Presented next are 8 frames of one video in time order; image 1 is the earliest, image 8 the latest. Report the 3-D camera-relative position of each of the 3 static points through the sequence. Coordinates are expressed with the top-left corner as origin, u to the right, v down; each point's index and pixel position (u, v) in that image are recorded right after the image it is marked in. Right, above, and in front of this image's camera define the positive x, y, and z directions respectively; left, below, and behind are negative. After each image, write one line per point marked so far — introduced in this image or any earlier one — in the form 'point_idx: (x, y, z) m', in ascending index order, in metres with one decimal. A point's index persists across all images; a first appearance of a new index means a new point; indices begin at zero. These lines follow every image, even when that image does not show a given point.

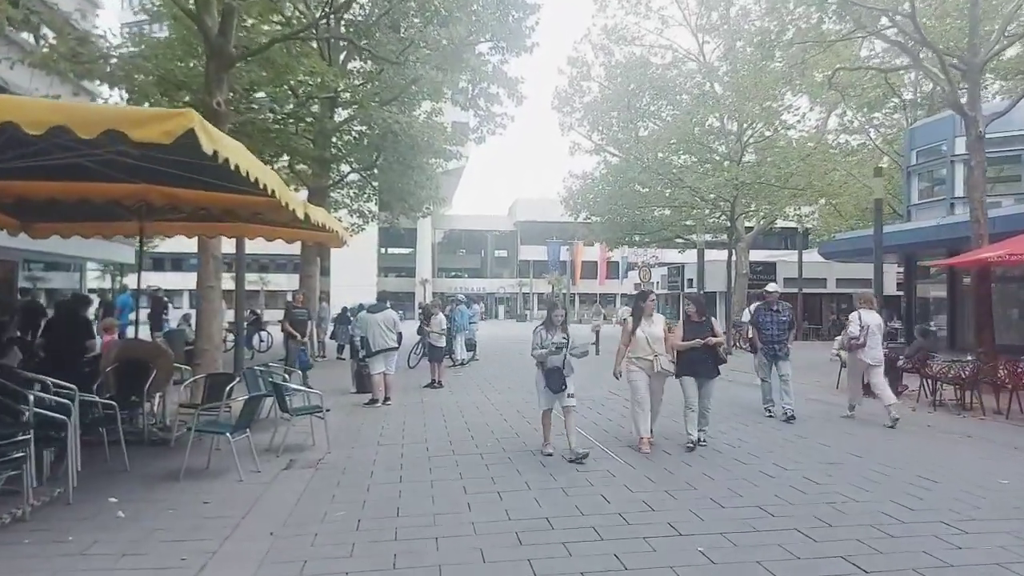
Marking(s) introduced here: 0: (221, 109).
0: (-4.8, +3.0, +11.7) m
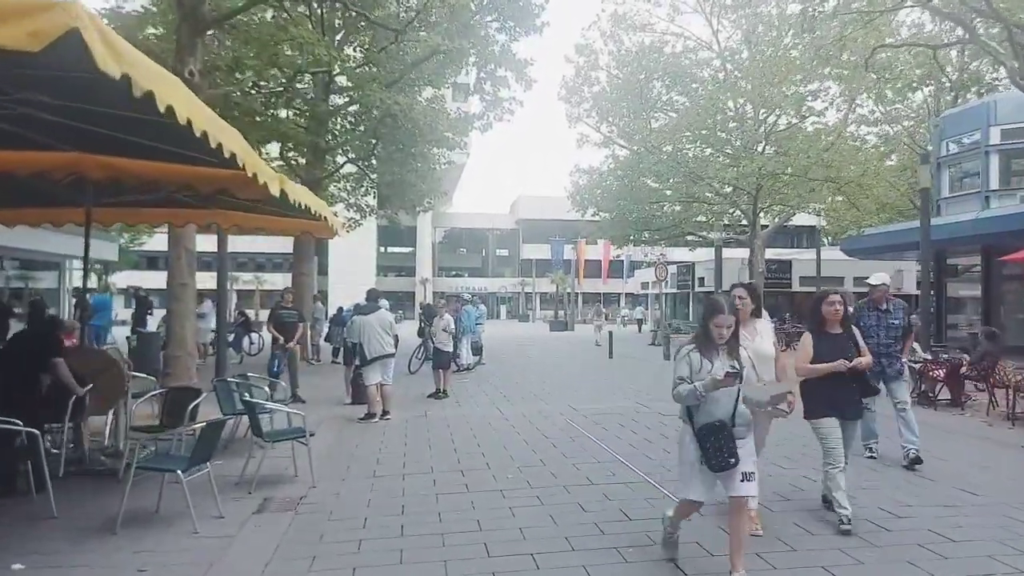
0: (-4.6, +3.0, +10.2) m
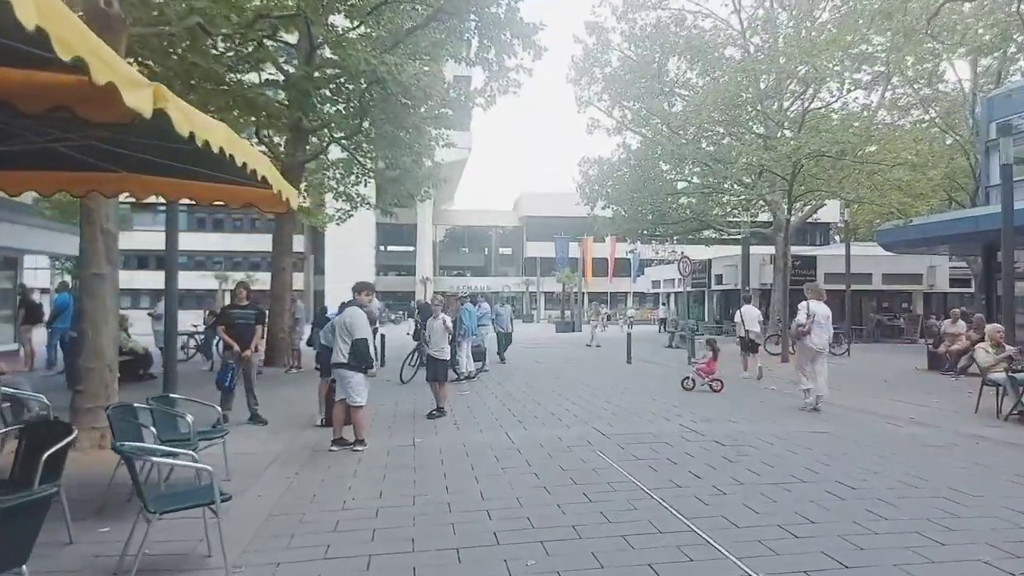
0: (-4.4, +3.1, +7.9) m
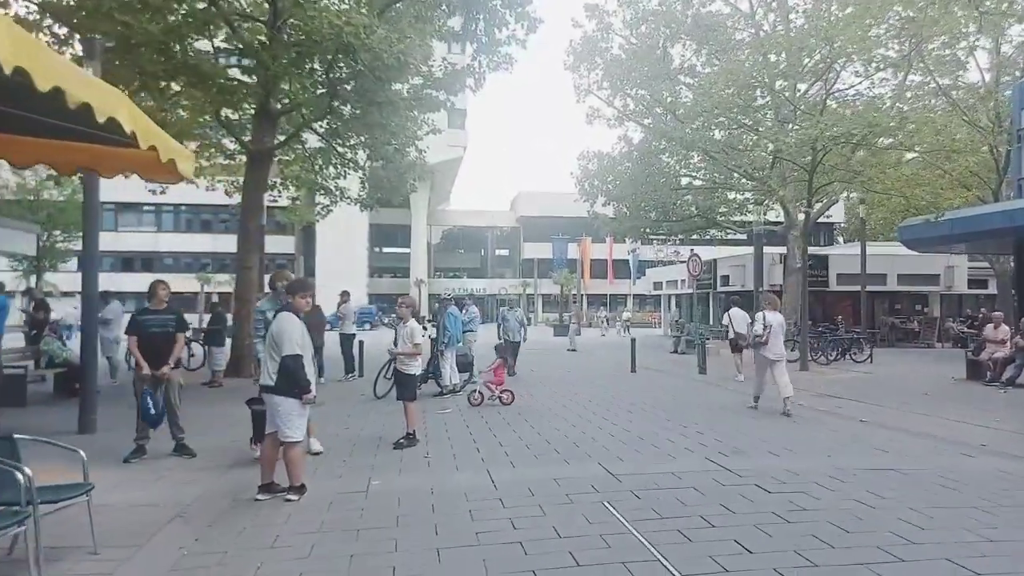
0: (-4.6, +3.1, +6.1) m
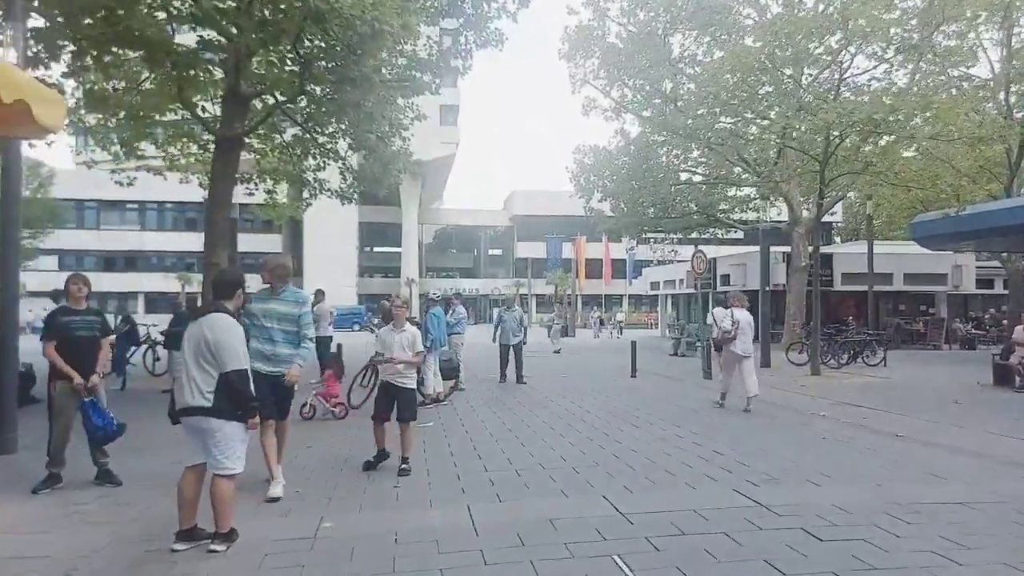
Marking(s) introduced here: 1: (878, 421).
0: (-4.7, +3.1, +4.8) m
1: (+5.4, -2.0, +10.6) m
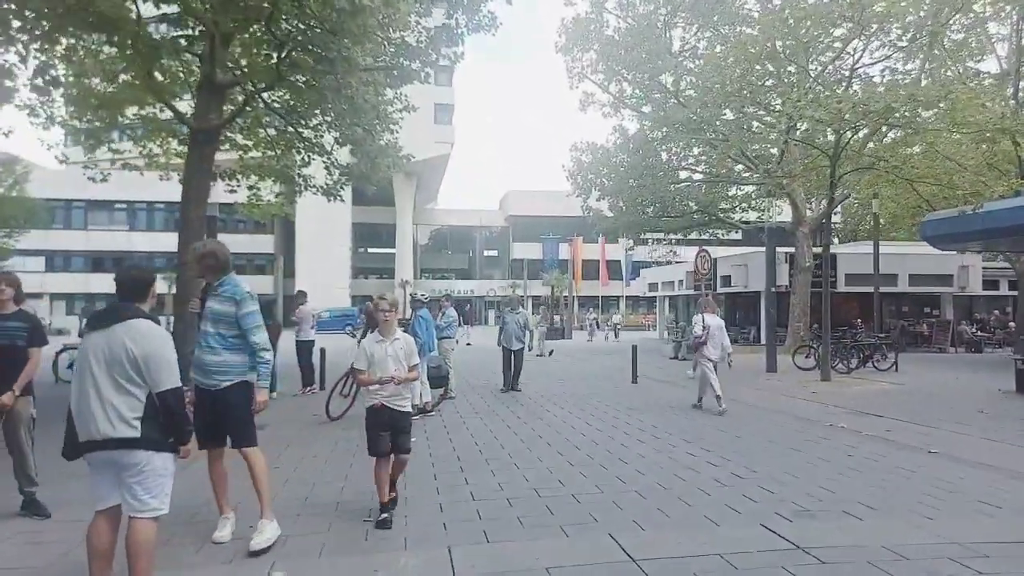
0: (-4.8, +3.1, +3.9) m
1: (+5.4, -2.0, +9.7) m
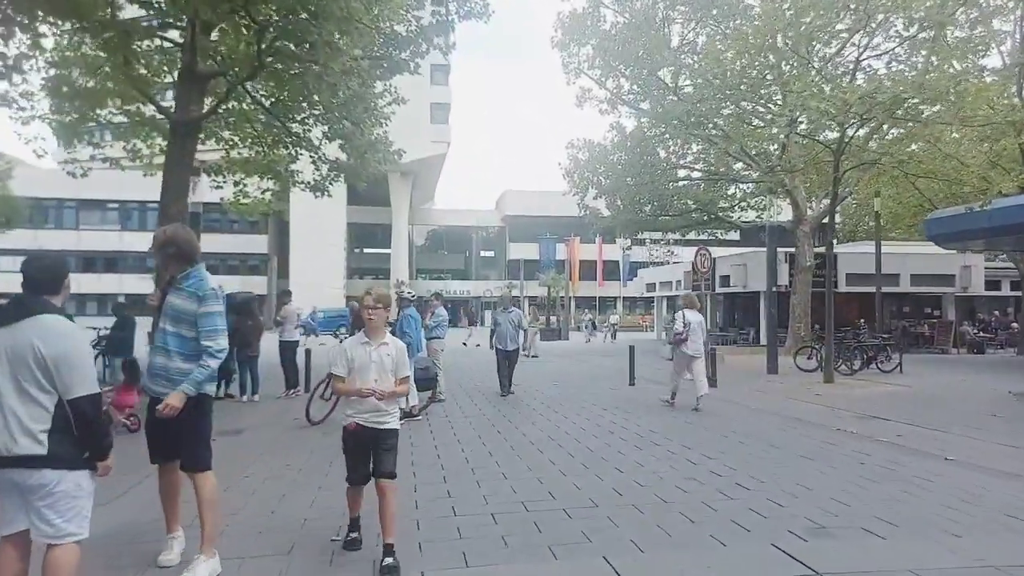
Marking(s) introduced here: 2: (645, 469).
0: (-4.9, +3.2, +3.3) m
1: (+5.2, -2.0, +9.2) m
2: (+1.3, -1.8, +6.9) m
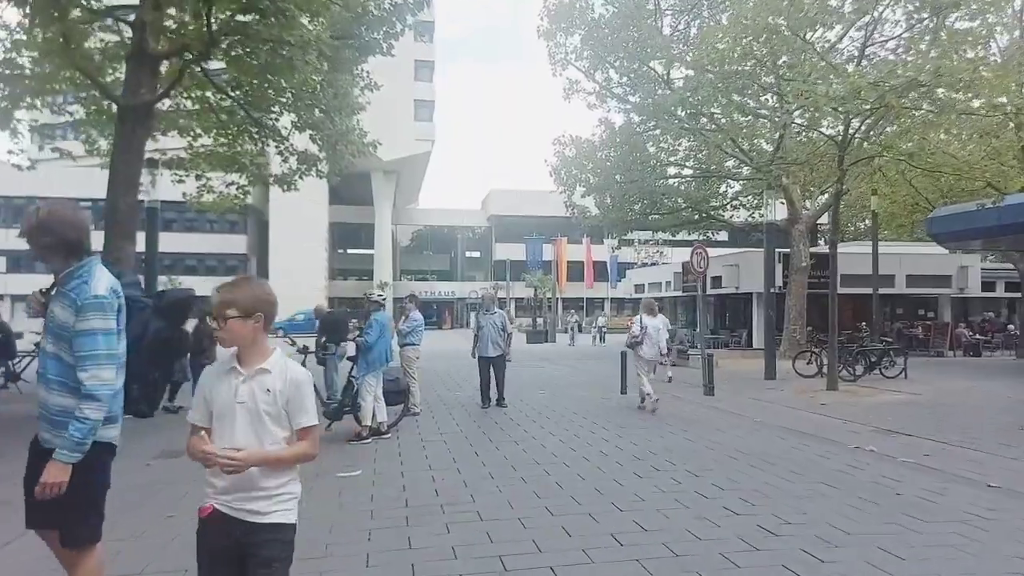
0: (-5.0, +3.1, +2.2) m
1: (+5.0, -2.0, +8.2) m
2: (+1.1, -1.8, +5.9) m
